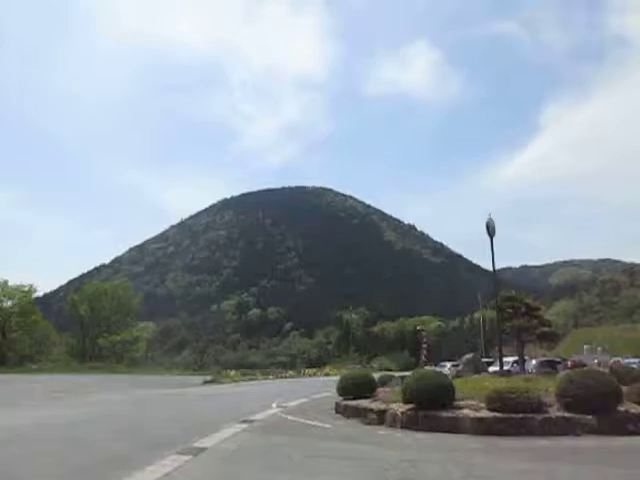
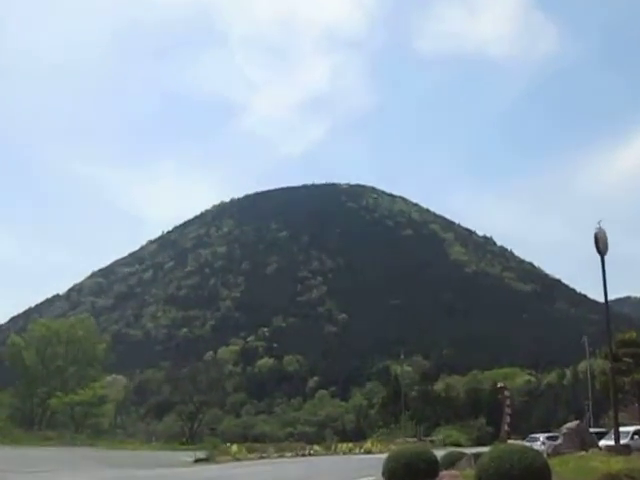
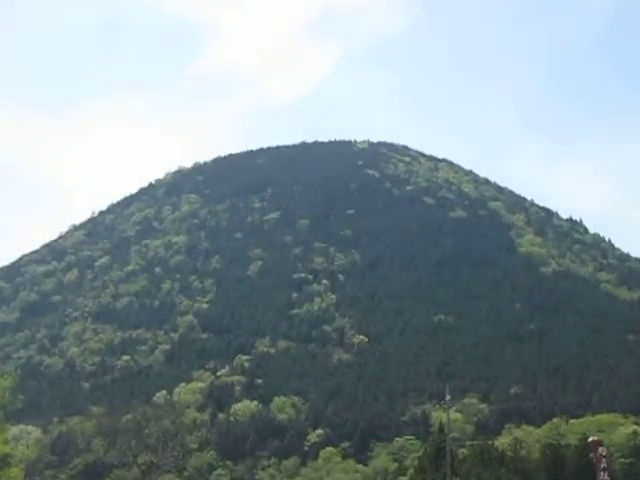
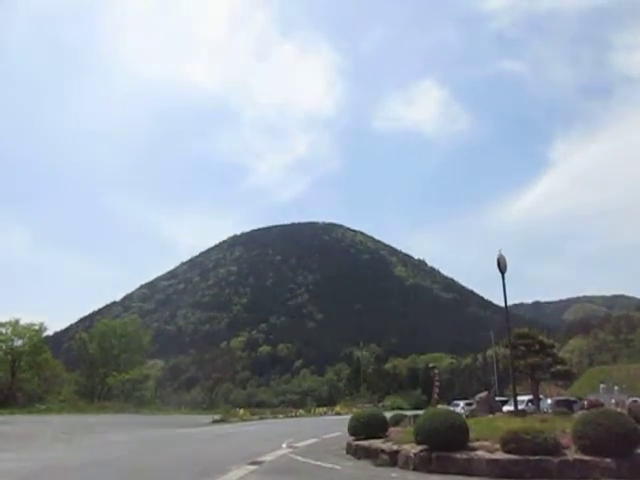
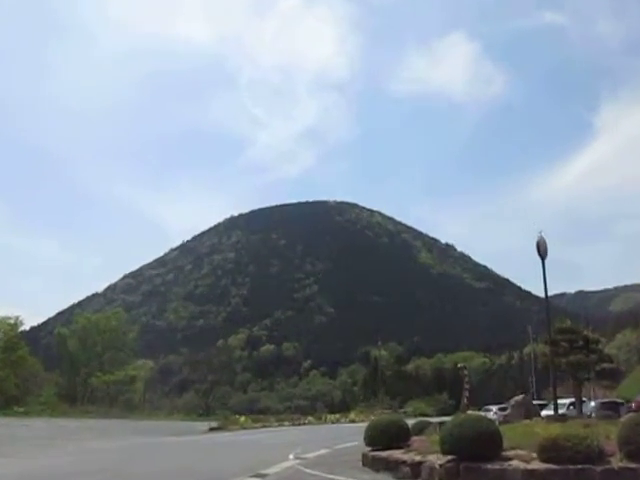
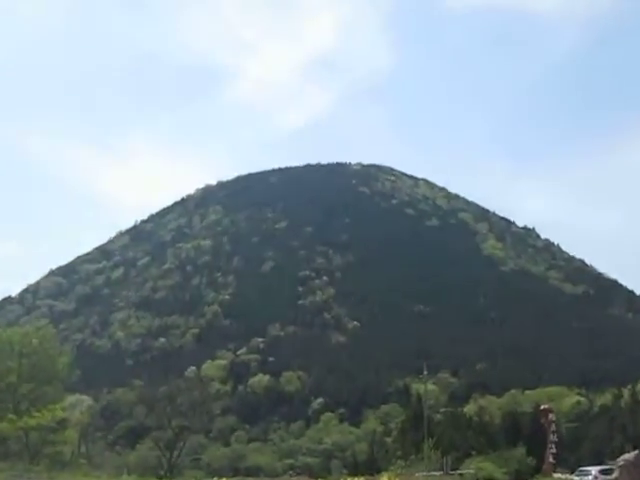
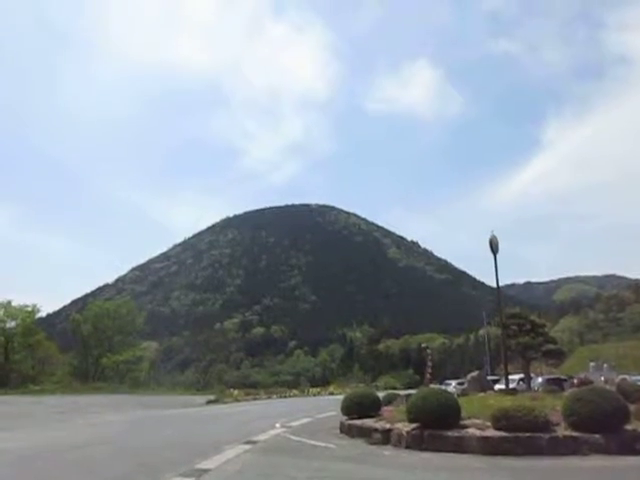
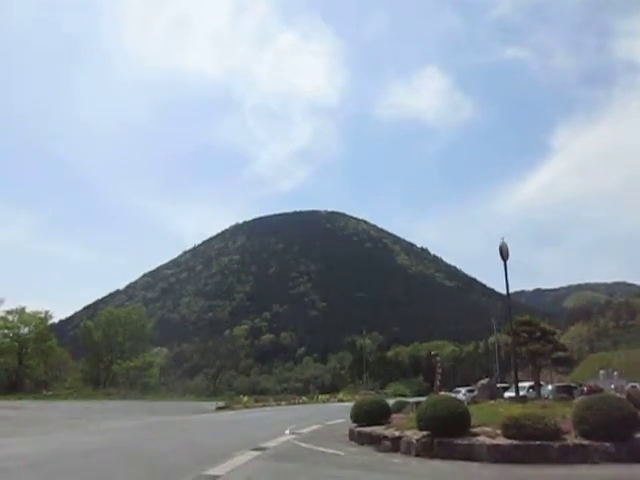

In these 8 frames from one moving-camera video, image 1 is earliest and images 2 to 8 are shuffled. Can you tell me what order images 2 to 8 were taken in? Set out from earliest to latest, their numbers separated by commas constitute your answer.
7, 4, 8, 5, 2, 6, 3
